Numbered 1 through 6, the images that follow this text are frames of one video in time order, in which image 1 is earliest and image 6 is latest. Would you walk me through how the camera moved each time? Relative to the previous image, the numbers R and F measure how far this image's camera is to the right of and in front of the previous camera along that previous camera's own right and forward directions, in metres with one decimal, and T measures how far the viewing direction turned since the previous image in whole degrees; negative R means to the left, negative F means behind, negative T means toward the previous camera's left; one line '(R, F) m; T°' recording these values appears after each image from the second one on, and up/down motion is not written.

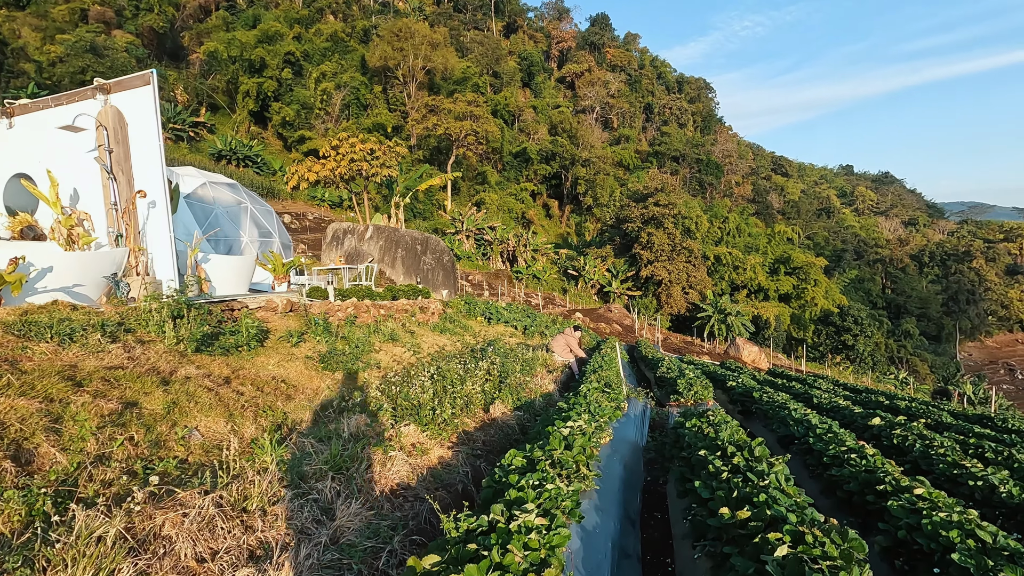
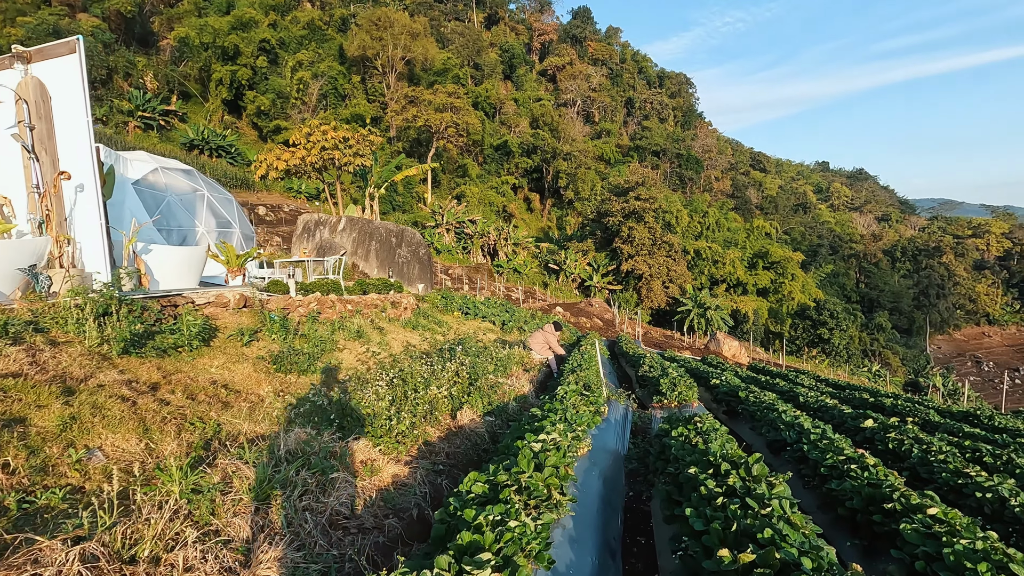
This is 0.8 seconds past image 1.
(+0.1, +0.6) m; +2°
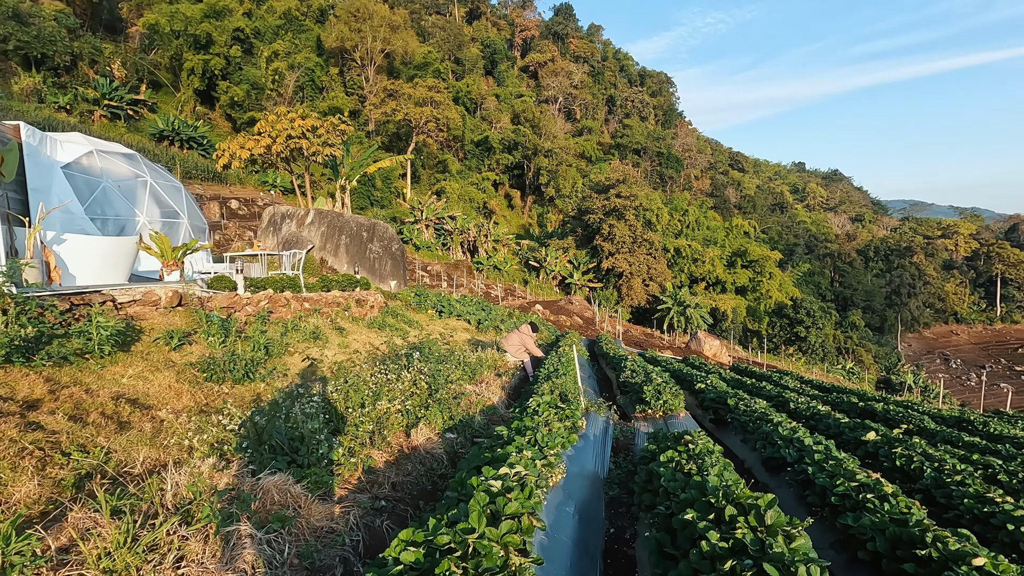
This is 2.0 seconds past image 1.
(+0.2, +0.8) m; +2°
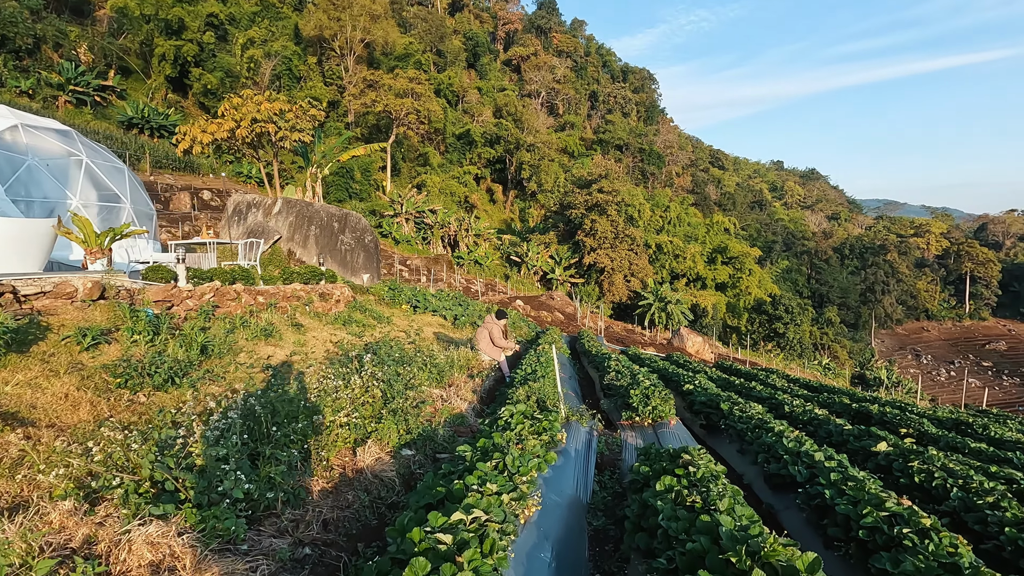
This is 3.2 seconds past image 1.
(+0.1, +0.8) m; +2°
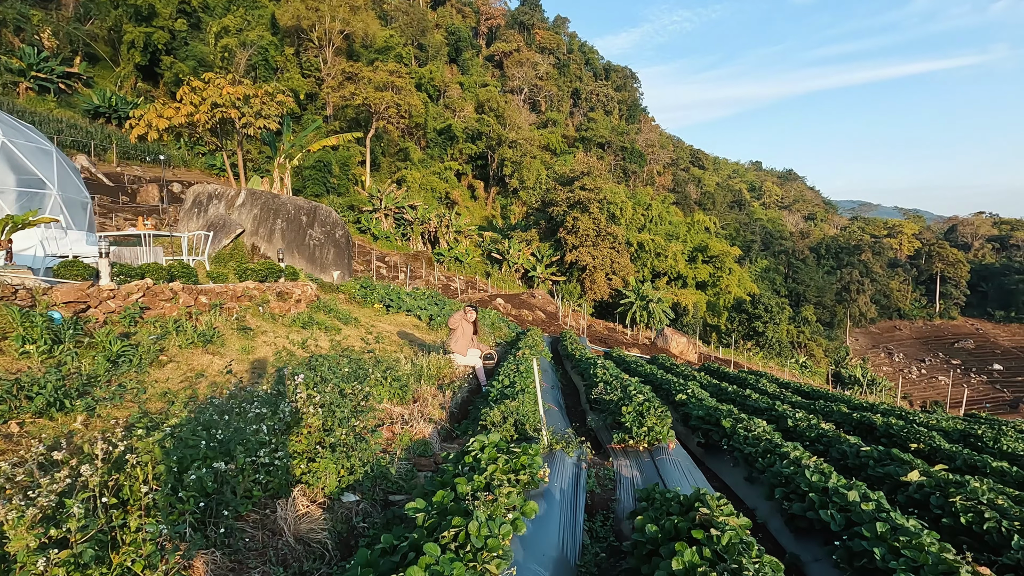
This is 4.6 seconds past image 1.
(+0.1, +0.9) m; +2°
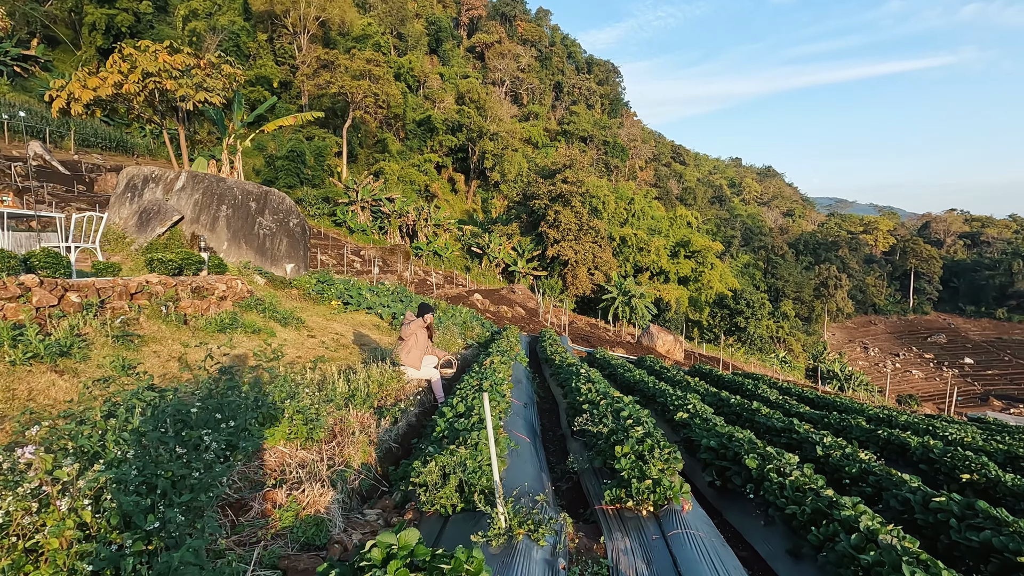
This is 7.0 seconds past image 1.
(+0.2, +1.6) m; +2°
